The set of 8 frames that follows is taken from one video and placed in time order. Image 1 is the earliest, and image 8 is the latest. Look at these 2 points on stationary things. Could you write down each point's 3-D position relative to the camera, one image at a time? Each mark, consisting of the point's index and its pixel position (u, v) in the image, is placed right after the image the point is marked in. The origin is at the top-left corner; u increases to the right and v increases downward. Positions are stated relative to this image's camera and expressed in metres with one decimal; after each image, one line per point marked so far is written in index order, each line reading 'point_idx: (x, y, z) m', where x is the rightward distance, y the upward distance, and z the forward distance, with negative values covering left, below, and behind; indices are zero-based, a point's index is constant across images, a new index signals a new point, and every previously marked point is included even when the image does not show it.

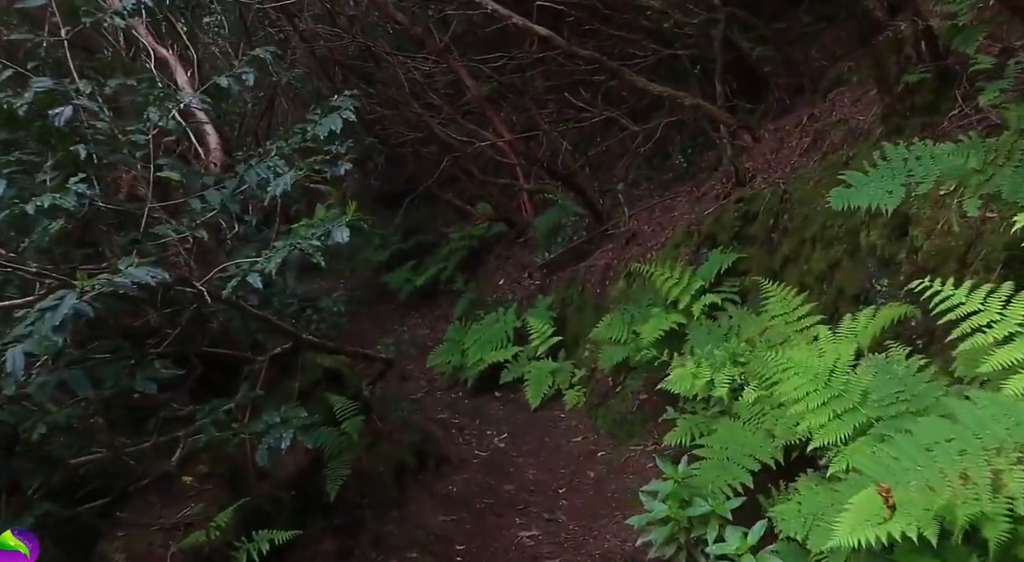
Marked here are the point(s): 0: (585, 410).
0: (+0.7, -1.2, +8.7) m
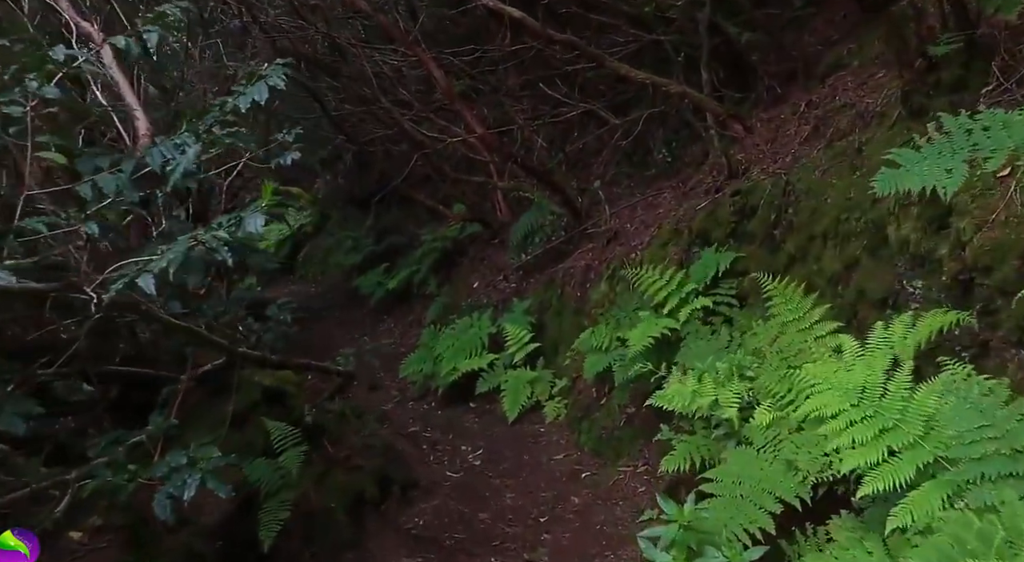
0: (+0.5, -1.3, +8.0) m
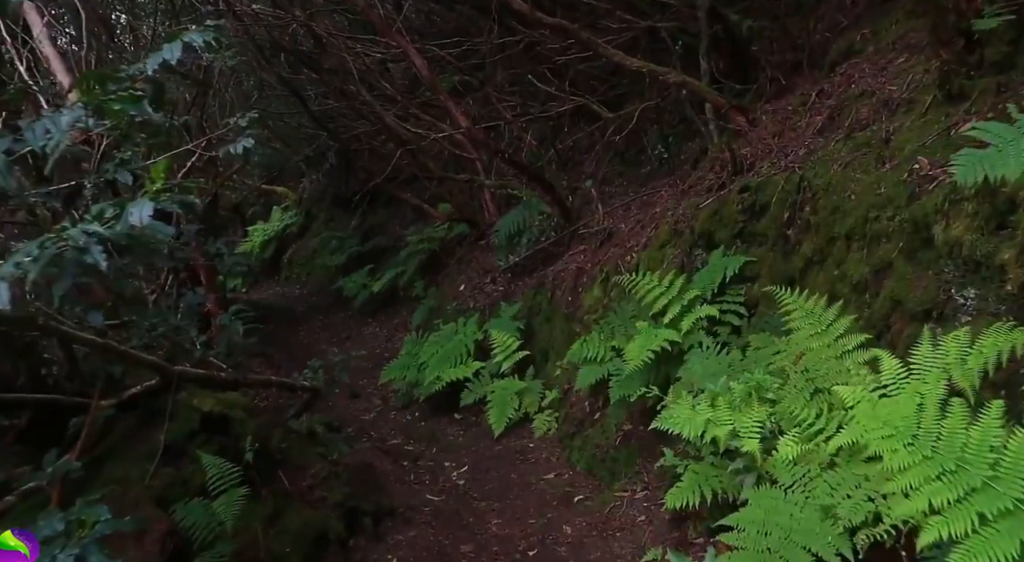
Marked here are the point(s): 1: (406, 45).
0: (+0.4, -1.3, +7.4) m
1: (-1.2, +2.7, +10.4) m
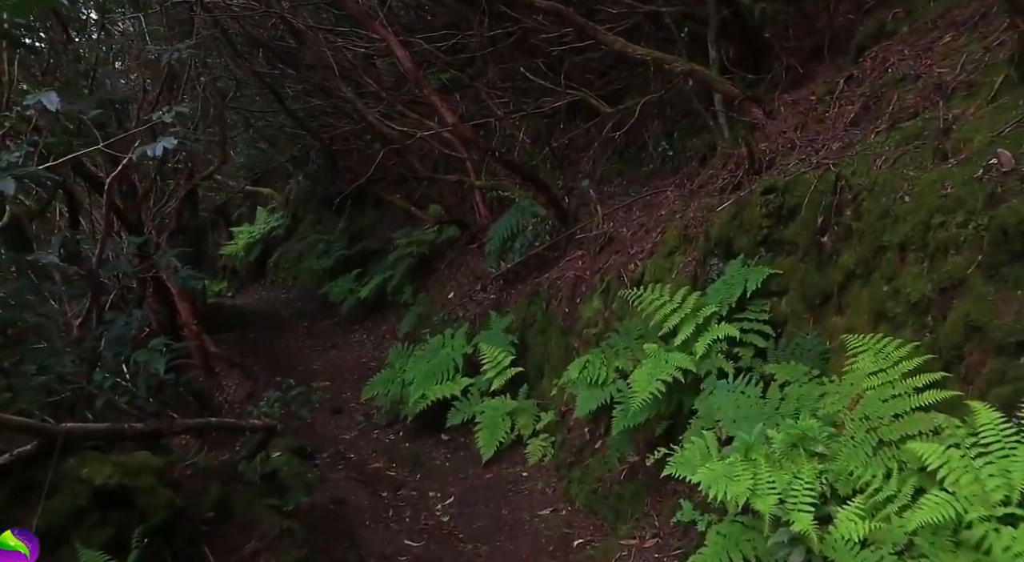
0: (+0.3, -1.4, +6.7) m
1: (-1.3, +2.6, +9.7) m
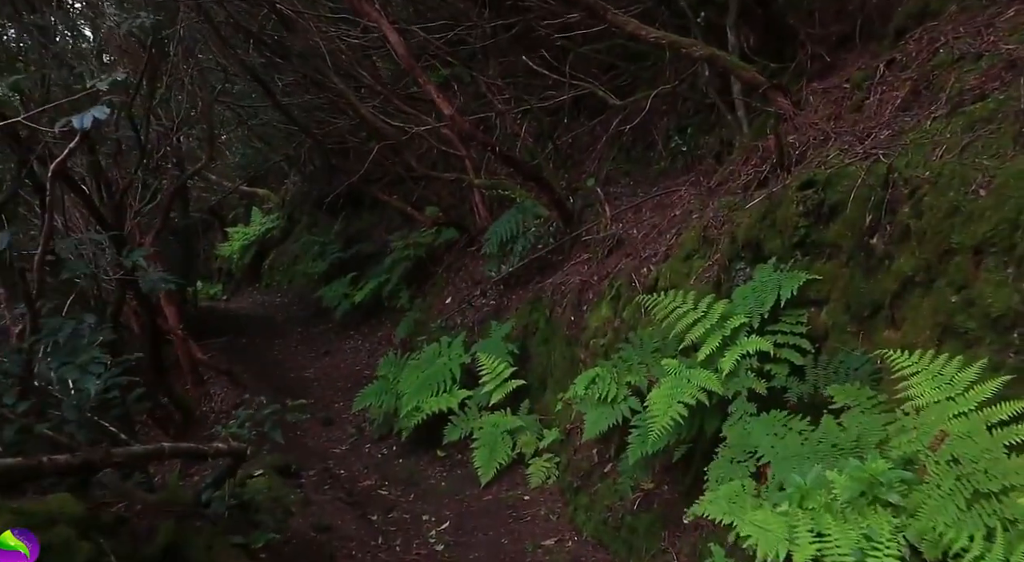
0: (+0.3, -1.4, +6.1) m
1: (-1.3, +2.6, +9.1) m
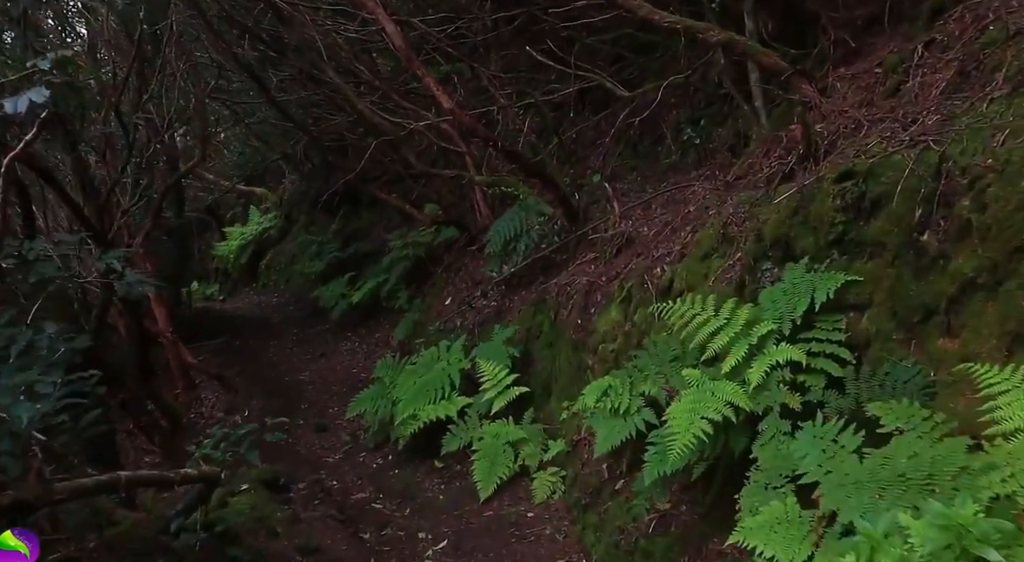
0: (+0.3, -1.4, +5.7) m
1: (-1.3, +2.6, +8.7) m
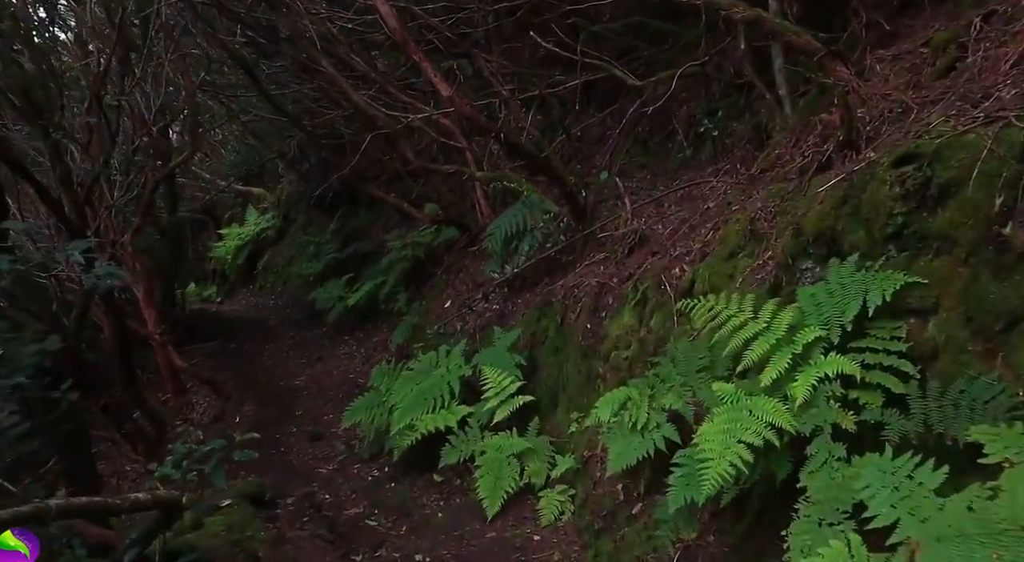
0: (+0.4, -1.4, +5.2) m
1: (-1.2, +2.6, +8.2) m
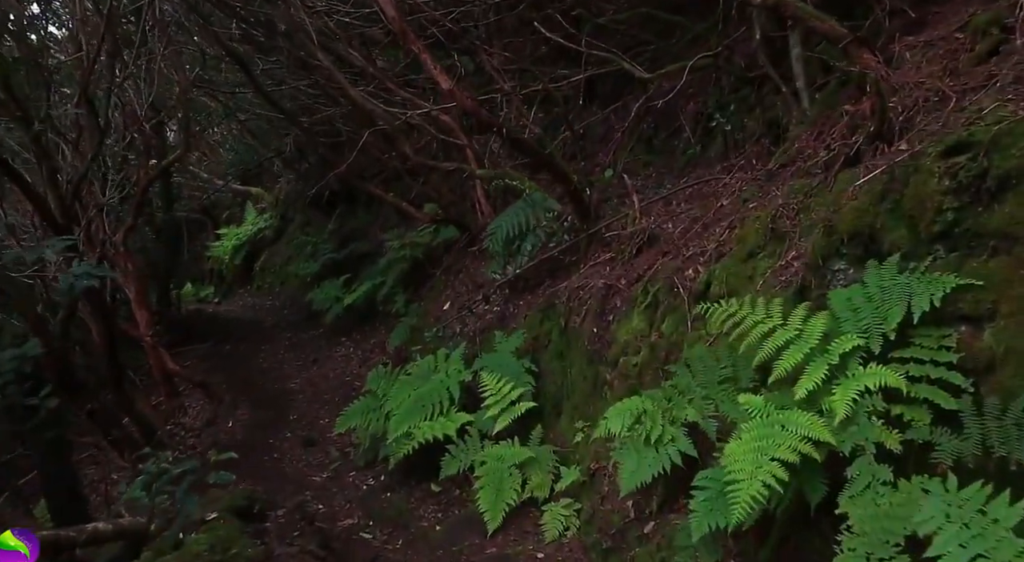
0: (+0.4, -1.4, +4.9) m
1: (-1.2, +2.6, +7.9) m
